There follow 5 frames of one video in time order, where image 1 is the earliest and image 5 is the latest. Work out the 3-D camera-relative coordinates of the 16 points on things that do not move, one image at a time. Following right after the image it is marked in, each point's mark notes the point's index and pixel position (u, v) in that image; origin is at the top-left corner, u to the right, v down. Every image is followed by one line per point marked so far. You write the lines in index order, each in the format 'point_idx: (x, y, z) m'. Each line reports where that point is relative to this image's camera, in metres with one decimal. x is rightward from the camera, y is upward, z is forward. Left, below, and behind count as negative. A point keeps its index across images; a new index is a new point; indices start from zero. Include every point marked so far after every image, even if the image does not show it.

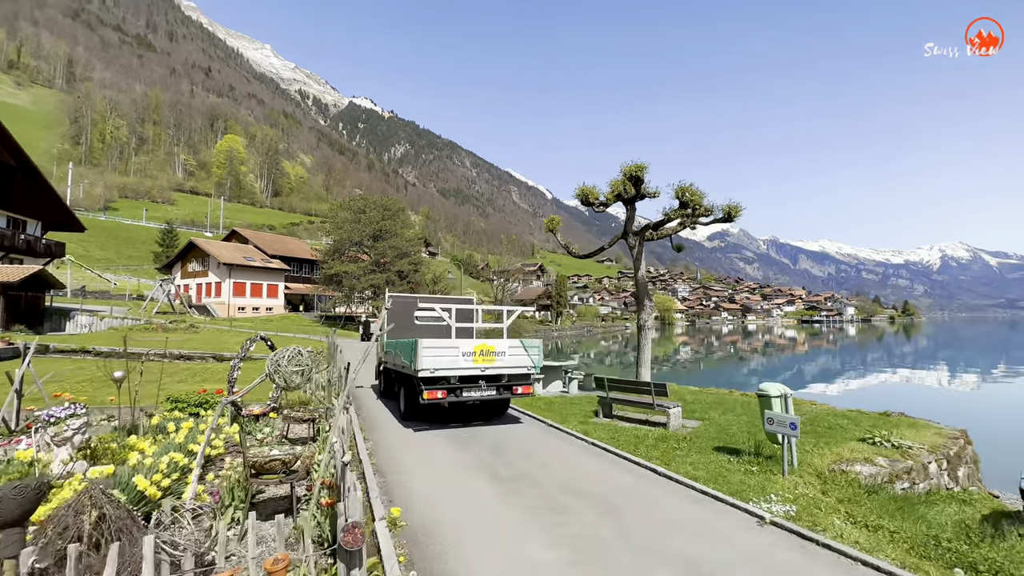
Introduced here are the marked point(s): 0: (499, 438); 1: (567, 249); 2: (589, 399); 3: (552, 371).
0: (-0.2, -2.5, +7.4) m
1: (+1.8, +1.3, +15.1) m
2: (+2.1, -3.1, +12.4) m
3: (+1.4, -2.9, +15.2) m
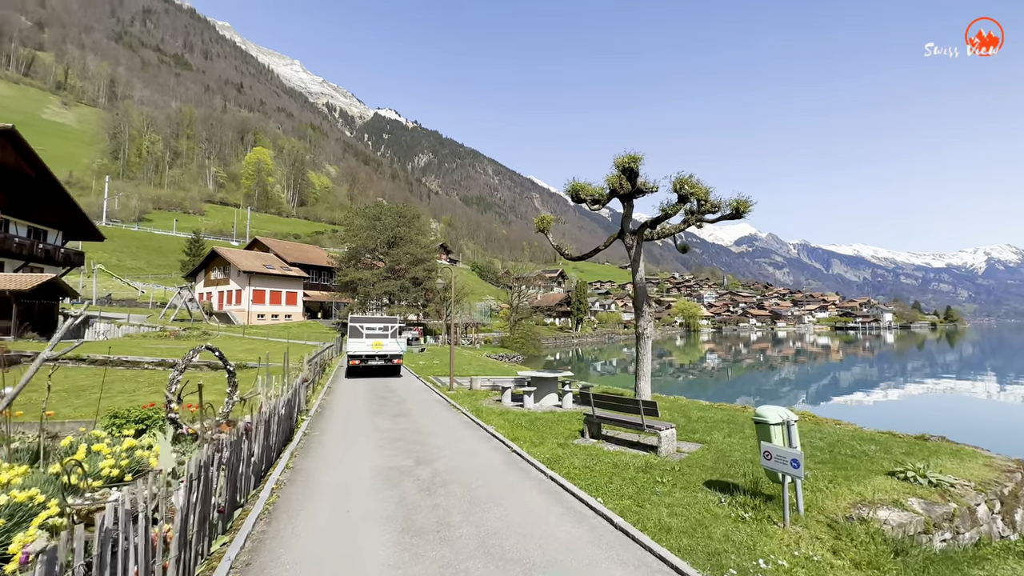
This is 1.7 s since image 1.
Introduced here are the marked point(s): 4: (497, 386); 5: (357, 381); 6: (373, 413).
0: (-1.0, -2.5, +6.3) m
1: (+1.5, +1.2, +14.0) m
2: (+1.6, -3.2, +11.2) m
3: (+1.0, -3.0, +14.0) m
4: (-0.5, -3.6, +16.5) m
5: (-5.9, -3.5, +16.8) m
6: (-3.3, -2.9, +10.5) m
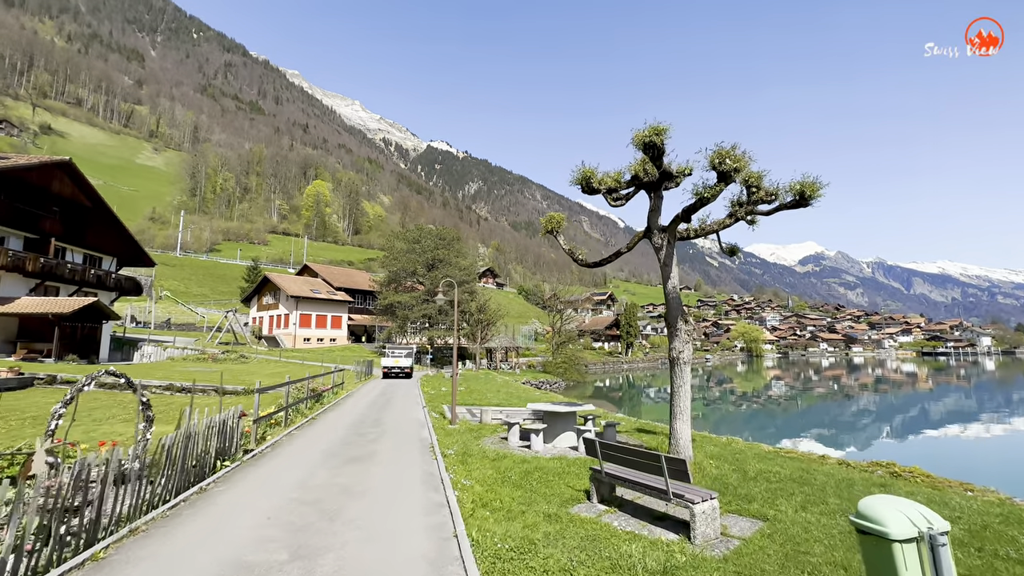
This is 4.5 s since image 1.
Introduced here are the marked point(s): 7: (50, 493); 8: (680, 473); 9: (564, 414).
0: (-1.6, -2.5, +4.0) m
1: (+1.6, +0.8, +11.5) m
2: (+1.4, -3.4, +8.5) m
3: (+1.2, -3.4, +11.4) m
4: (-0.1, -4.1, +14.0) m
5: (-5.3, -4.1, +14.9) m
6: (-3.5, -3.2, +8.3) m
7: (-4.1, -1.8, +4.1) m
8: (+2.2, -2.4, +5.8) m
9: (+1.3, -3.2, +11.4) m
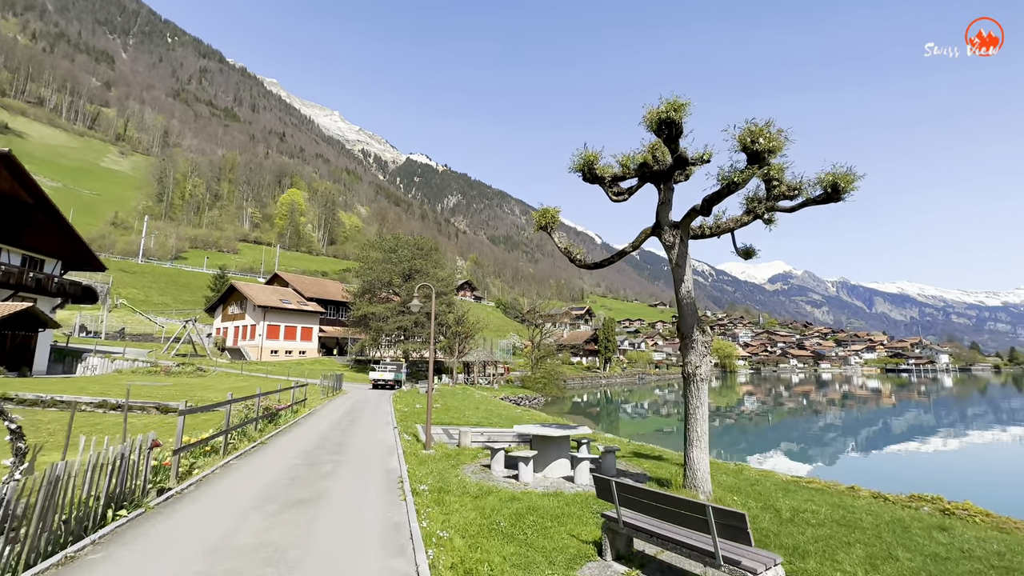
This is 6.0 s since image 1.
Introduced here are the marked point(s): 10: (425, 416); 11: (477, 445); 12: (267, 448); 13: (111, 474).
0: (-1.6, -2.3, +2.4) m
1: (+1.3, +0.7, +10.1) m
2: (+1.2, -3.4, +7.0) m
3: (+0.8, -3.5, +9.8) m
4: (-0.6, -4.3, +12.4) m
5: (-5.9, -4.2, +13.0) m
6: (-3.7, -3.1, +6.6) m
7: (-4.1, -1.6, +2.3) m
8: (+2.1, -2.3, +4.4) m
9: (+1.0, -3.3, +9.8) m
10: (-3.6, -5.4, +18.9) m
11: (-1.0, -4.5, +12.8) m
12: (-5.8, -3.8, +10.7) m
13: (-5.0, -2.3, +5.6) m
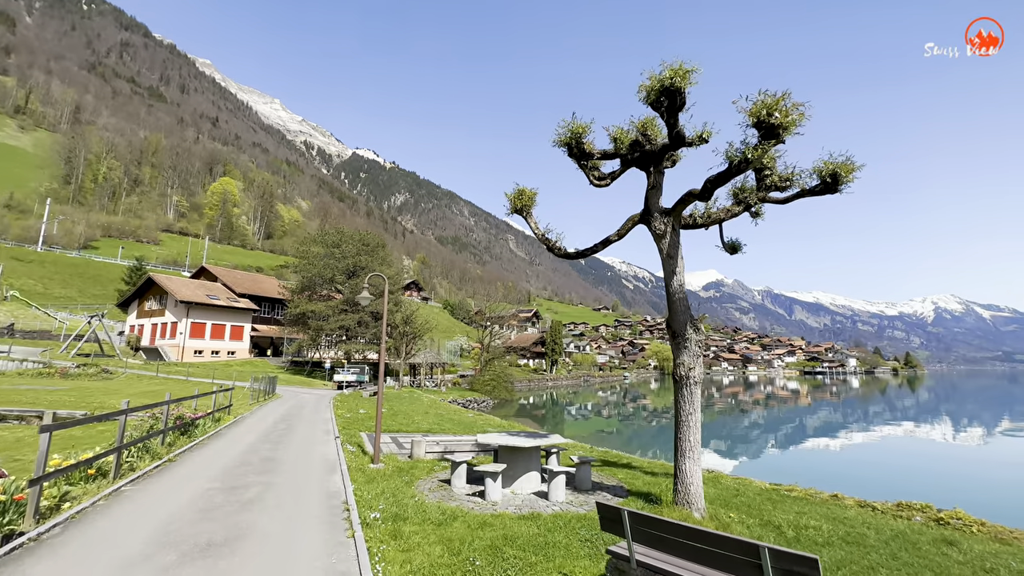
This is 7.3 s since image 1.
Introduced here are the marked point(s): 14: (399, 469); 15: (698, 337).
0: (-1.4, -2.1, +1.0) m
1: (+0.7, +0.9, +9.1) m
2: (+0.9, -3.3, +5.9) m
3: (+0.2, -3.3, +8.7) m
4: (-1.6, -4.1, +11.0) m
5: (-6.9, -3.9, +11.1) m
6: (-3.9, -2.8, +4.9) m
7: (-3.8, -1.3, +0.7) m
8: (+2.1, -2.2, +3.4) m
9: (+0.3, -3.1, +8.7) m
10: (-5.4, -5.2, +17.1) m
11: (-2.1, -4.3, +11.5) m
12: (-6.6, -3.5, +8.8) m
13: (-5.1, -2.0, +3.8) m
14: (-2.4, -3.9, +9.7) m
15: (+3.1, -0.8, +7.5) m
